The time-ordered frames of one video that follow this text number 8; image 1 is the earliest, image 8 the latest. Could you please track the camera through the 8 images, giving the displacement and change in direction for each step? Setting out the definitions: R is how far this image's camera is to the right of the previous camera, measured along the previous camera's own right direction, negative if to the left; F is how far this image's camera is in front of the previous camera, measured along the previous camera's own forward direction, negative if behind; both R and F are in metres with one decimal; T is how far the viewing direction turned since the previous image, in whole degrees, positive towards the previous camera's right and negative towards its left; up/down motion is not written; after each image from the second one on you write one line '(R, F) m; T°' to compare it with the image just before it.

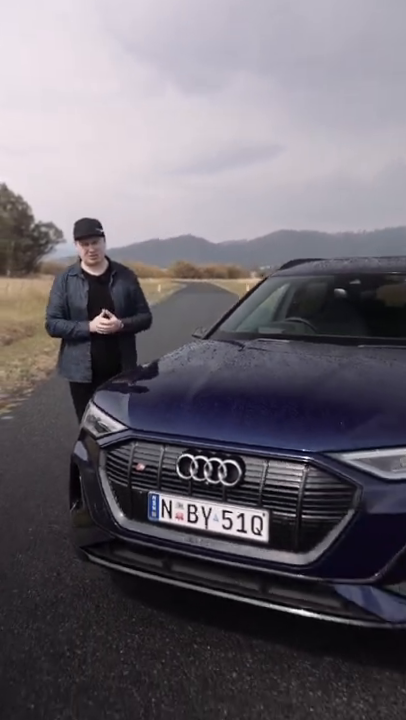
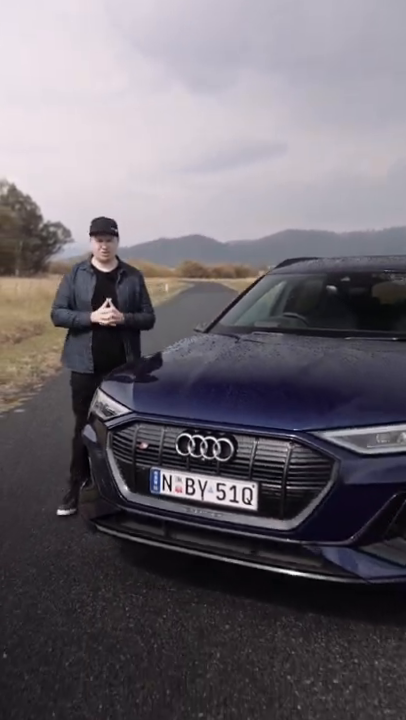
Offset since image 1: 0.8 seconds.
(0.0, -0.3) m; -1°
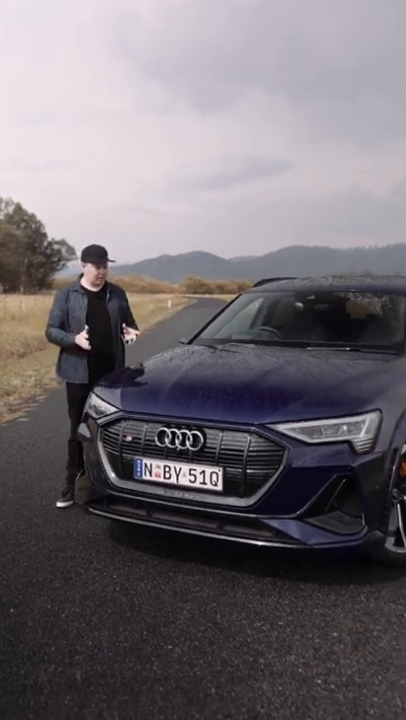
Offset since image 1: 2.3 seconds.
(+0.2, -0.5) m; 0°
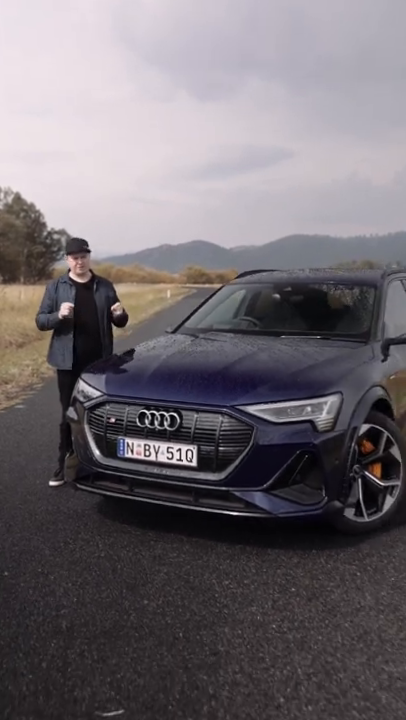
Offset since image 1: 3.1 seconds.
(+0.1, -0.3) m; 0°
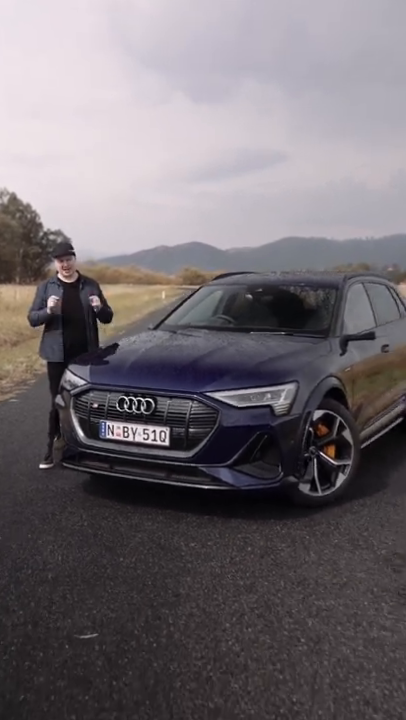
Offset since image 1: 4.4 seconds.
(+0.1, -0.5) m; 0°
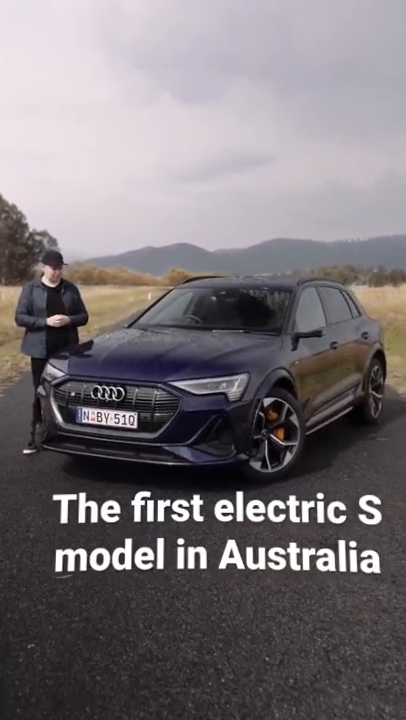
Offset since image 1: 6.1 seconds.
(+0.2, -0.6) m; +1°
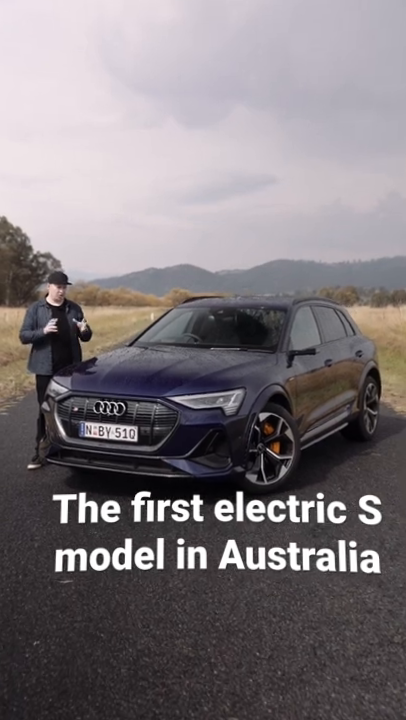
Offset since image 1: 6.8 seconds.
(0.0, -0.2) m; 0°
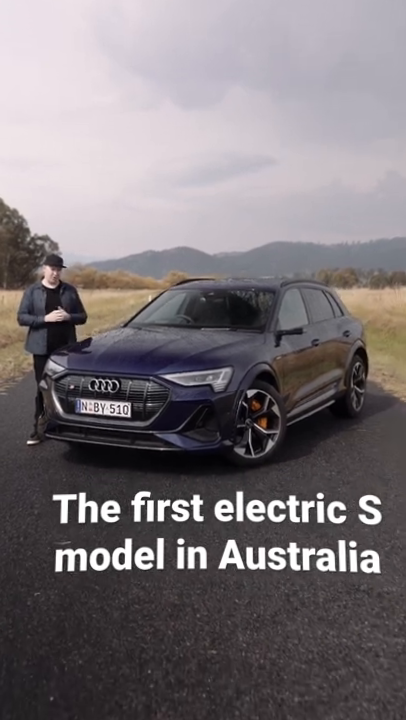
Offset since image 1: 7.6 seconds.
(+0.1, -0.2) m; 0°
